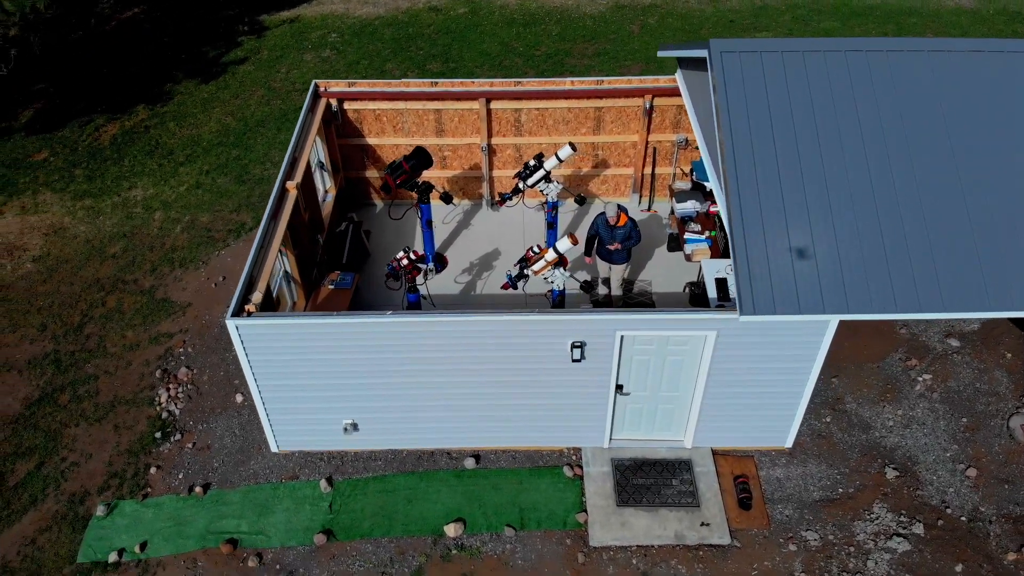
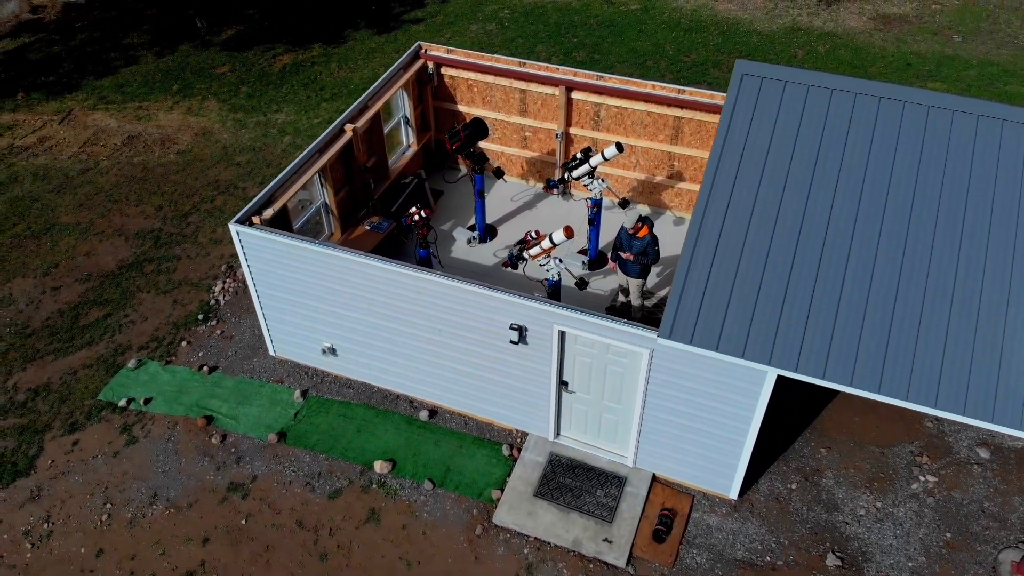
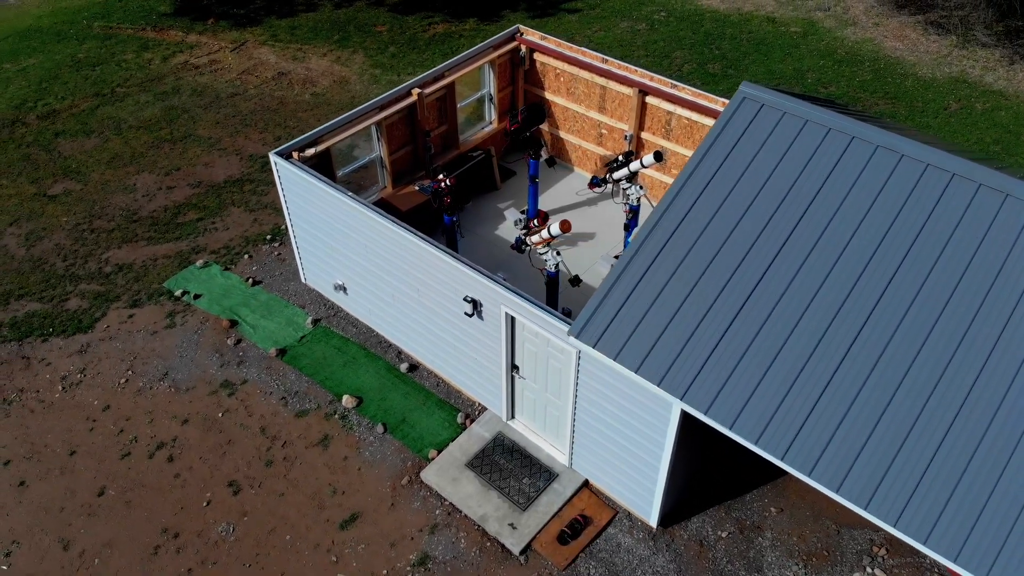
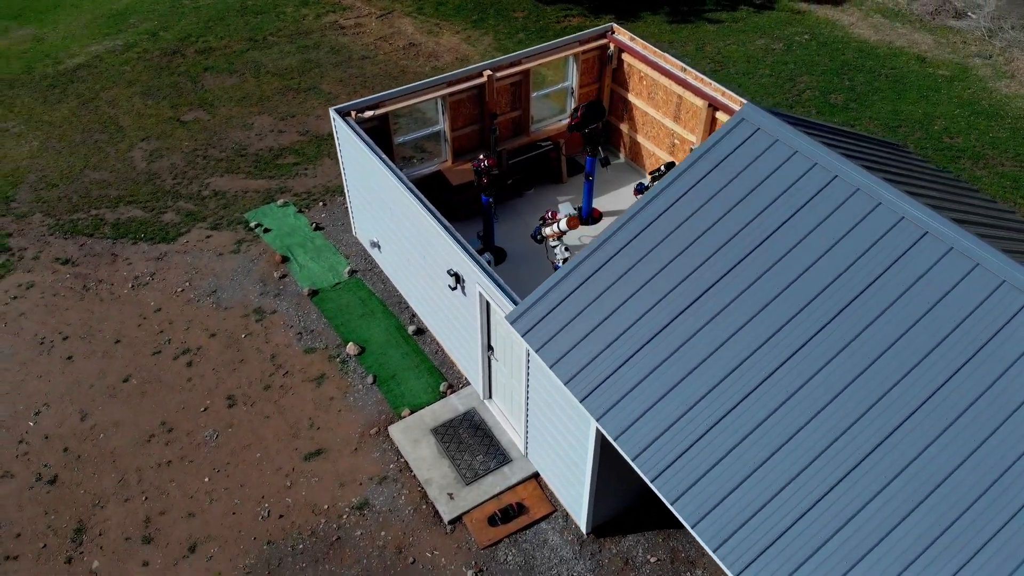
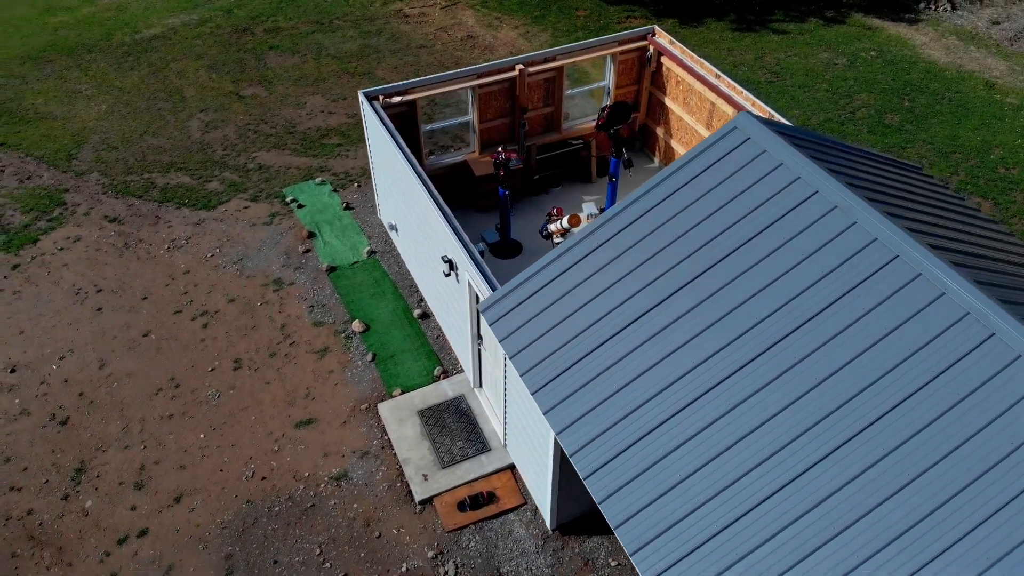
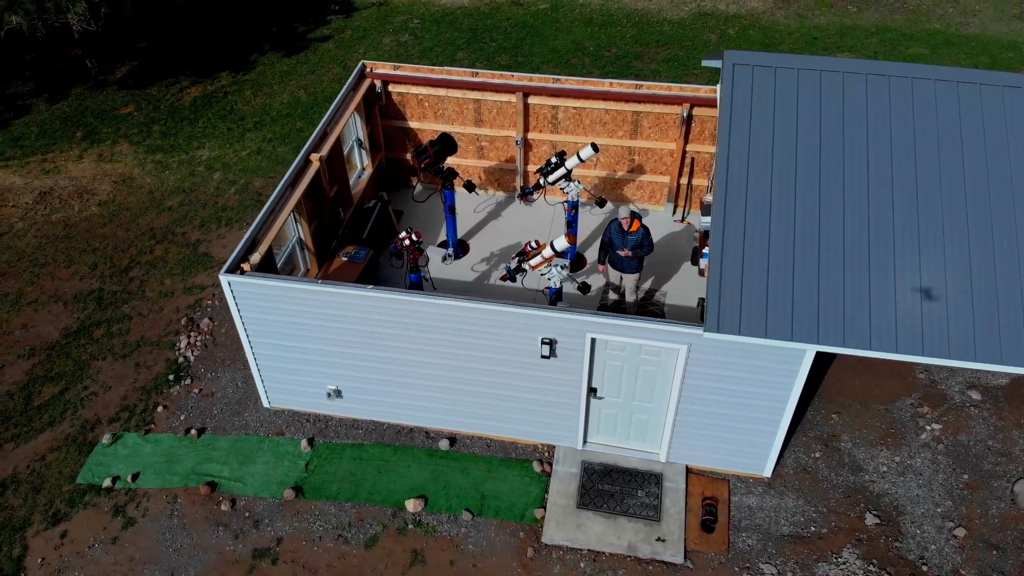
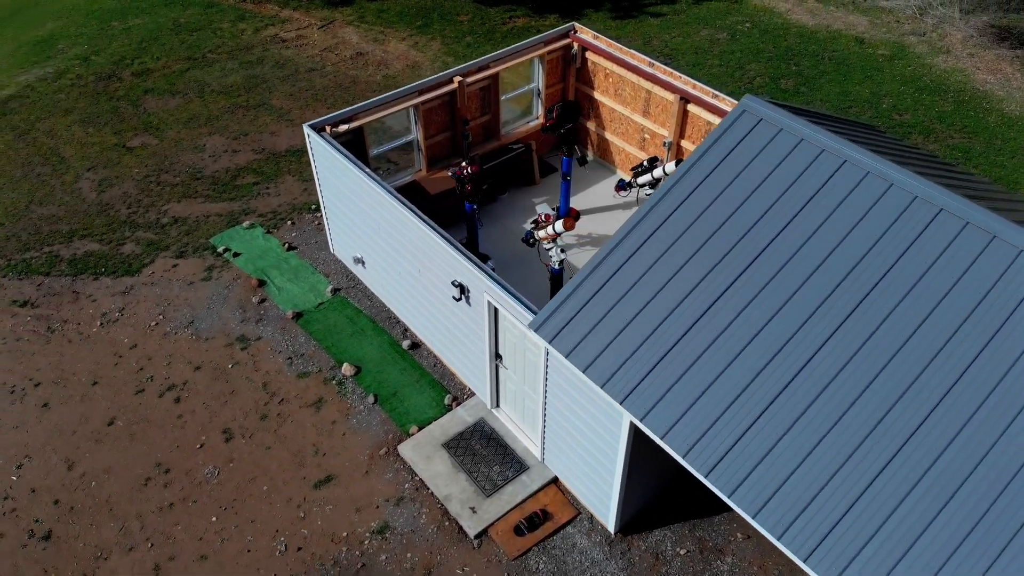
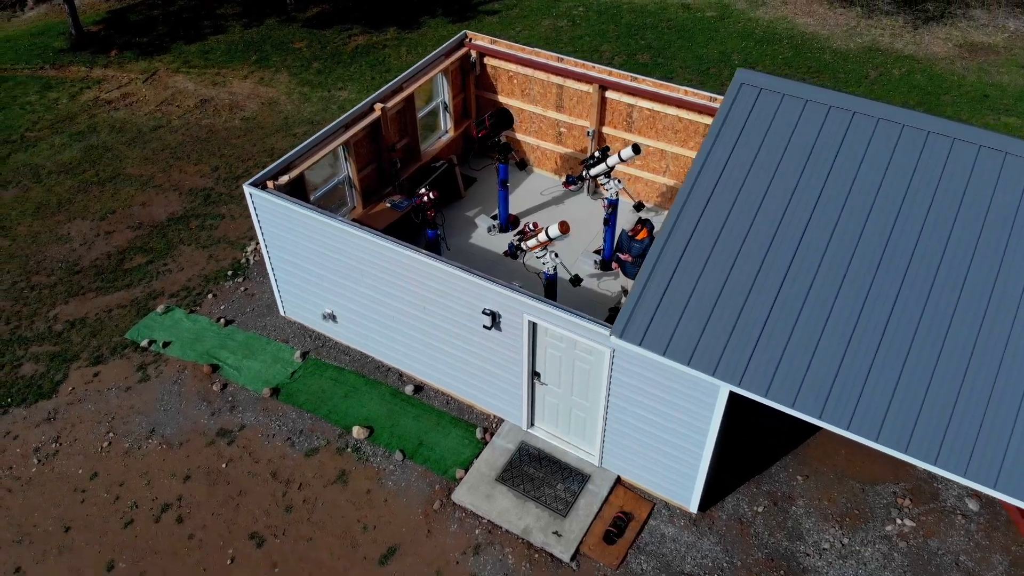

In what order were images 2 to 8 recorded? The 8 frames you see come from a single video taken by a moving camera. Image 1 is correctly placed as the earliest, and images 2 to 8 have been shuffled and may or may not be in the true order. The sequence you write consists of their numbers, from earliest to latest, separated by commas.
6, 2, 8, 3, 7, 4, 5
